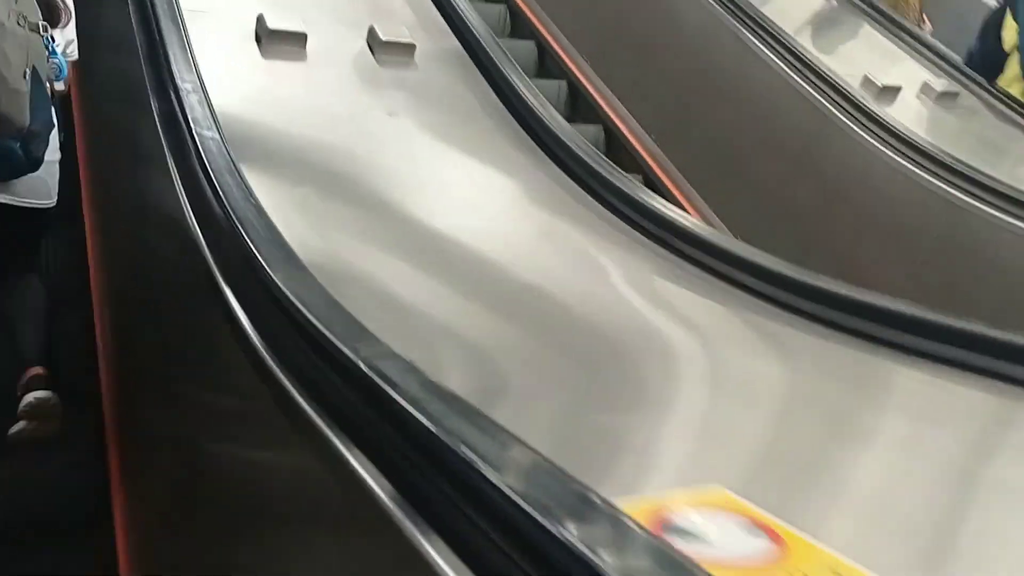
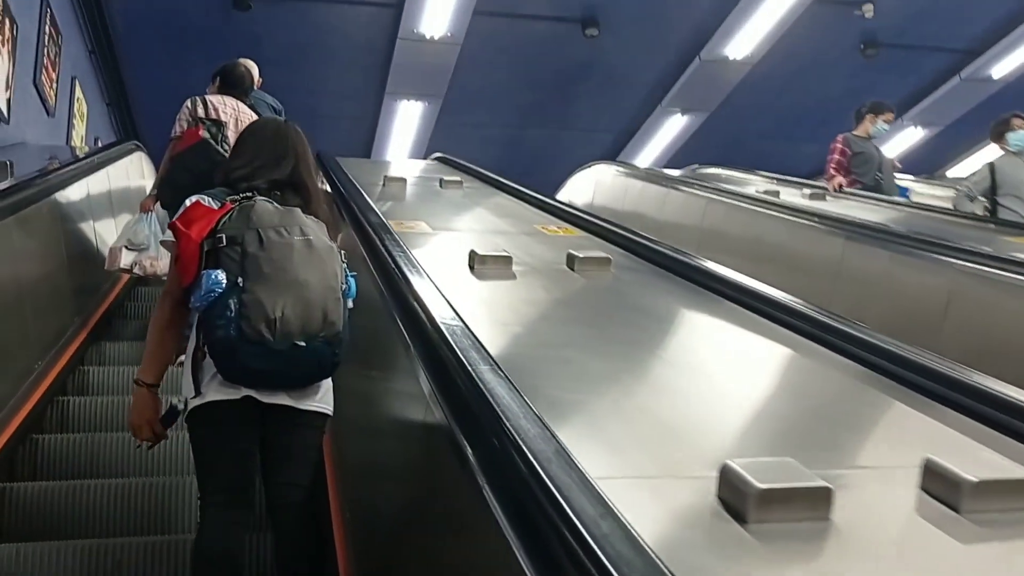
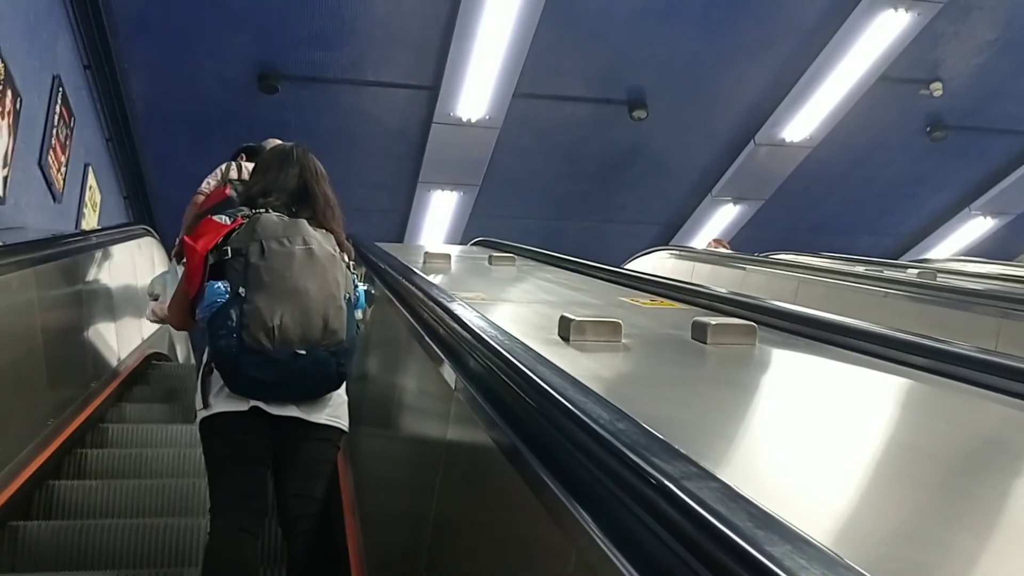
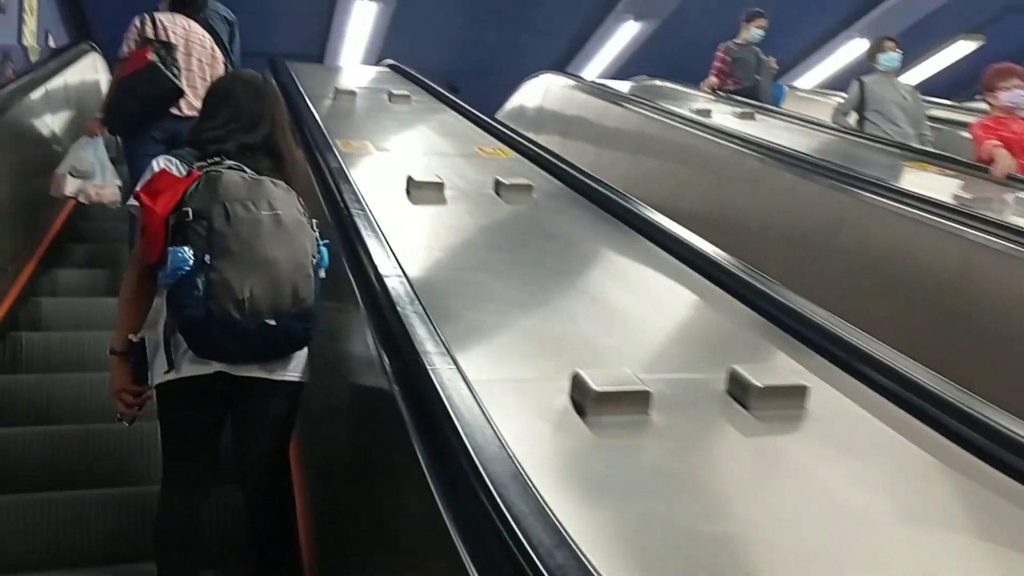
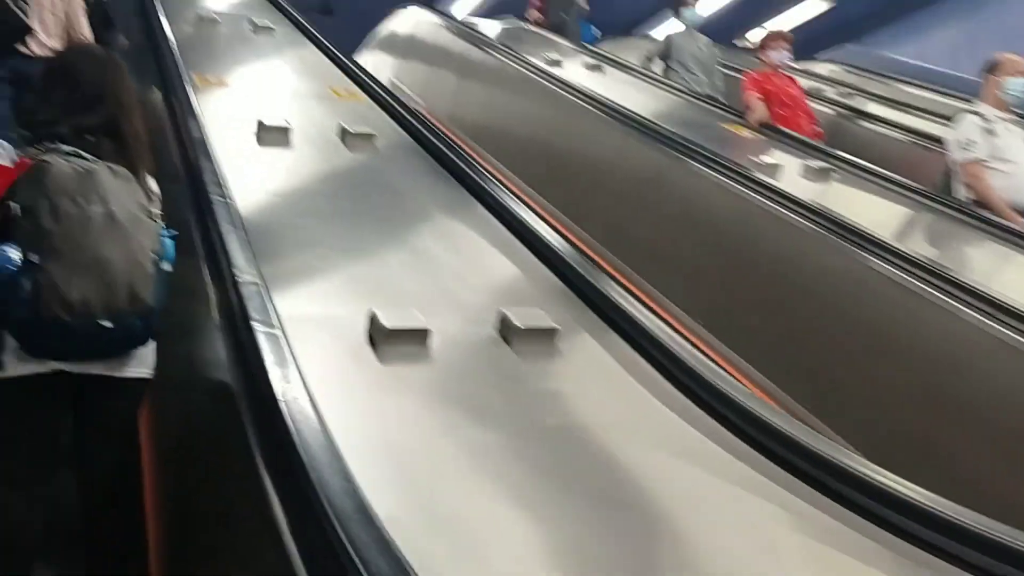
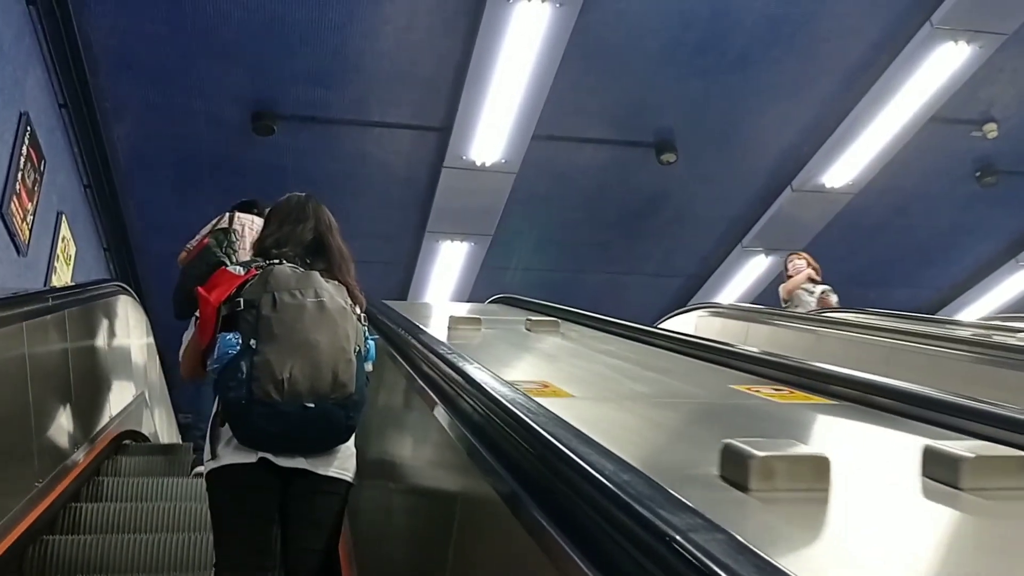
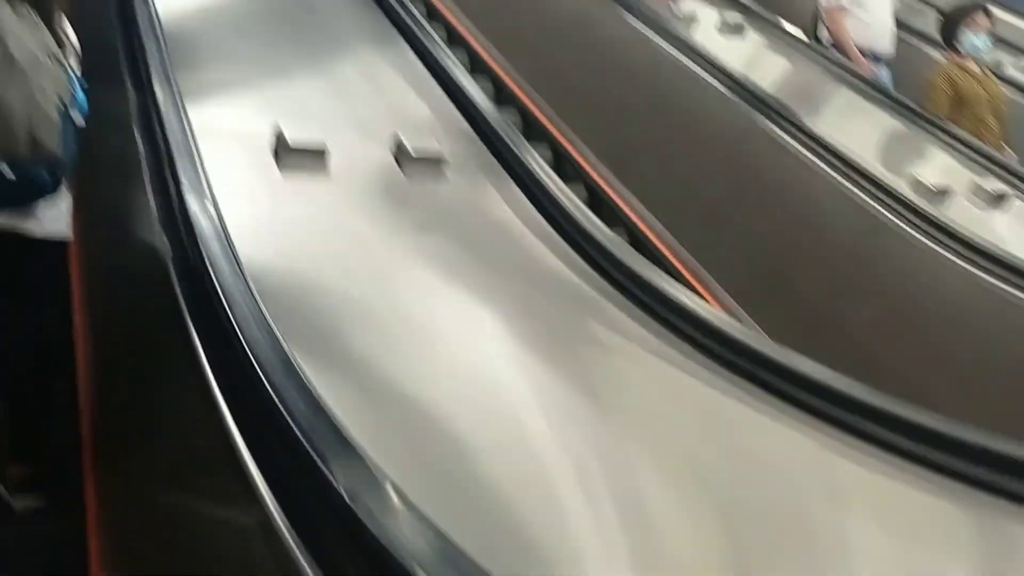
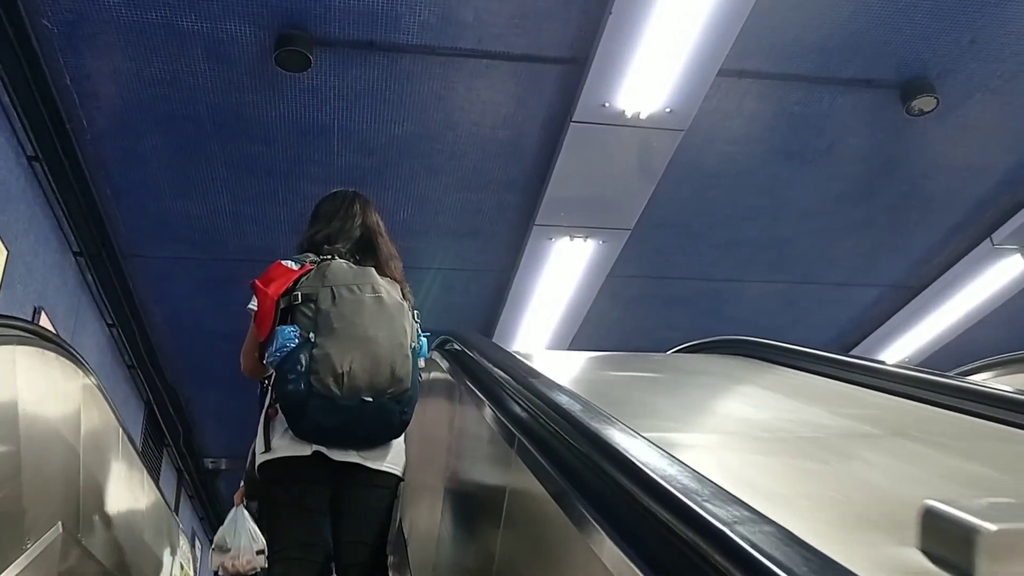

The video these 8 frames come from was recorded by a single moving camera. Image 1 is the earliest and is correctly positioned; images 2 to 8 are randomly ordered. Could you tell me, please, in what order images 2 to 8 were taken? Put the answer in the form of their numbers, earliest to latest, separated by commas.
7, 5, 4, 2, 3, 6, 8
